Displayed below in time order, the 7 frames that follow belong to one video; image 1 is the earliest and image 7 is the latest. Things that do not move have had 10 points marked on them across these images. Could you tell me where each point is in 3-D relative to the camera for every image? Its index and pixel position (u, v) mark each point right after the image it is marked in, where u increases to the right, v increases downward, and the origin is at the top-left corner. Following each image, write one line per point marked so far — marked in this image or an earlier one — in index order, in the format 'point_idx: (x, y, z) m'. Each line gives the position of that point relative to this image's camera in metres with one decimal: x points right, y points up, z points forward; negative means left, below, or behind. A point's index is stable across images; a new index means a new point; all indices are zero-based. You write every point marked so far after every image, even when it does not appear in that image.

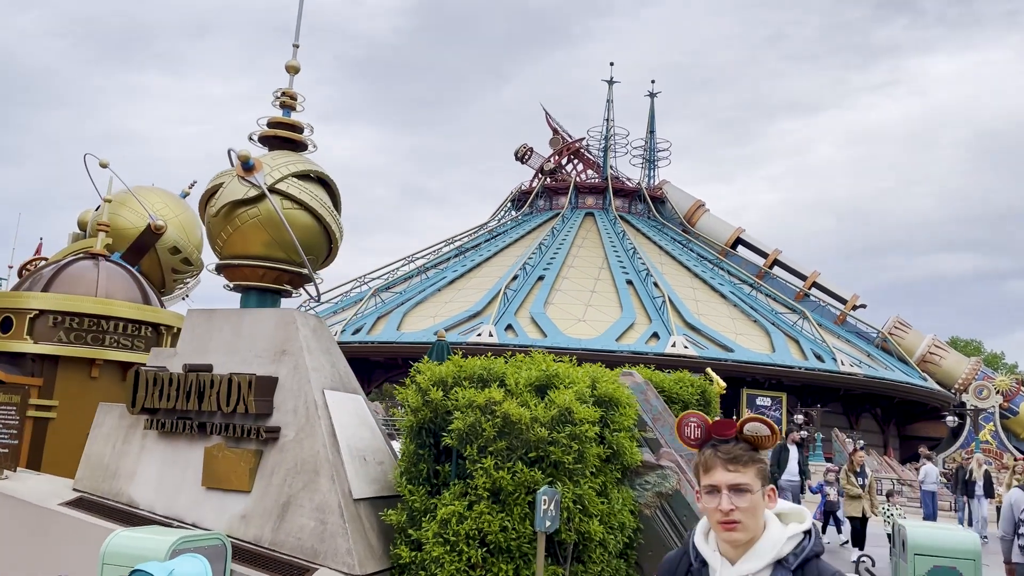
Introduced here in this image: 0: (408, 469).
0: (-0.9, -1.5, +6.9) m
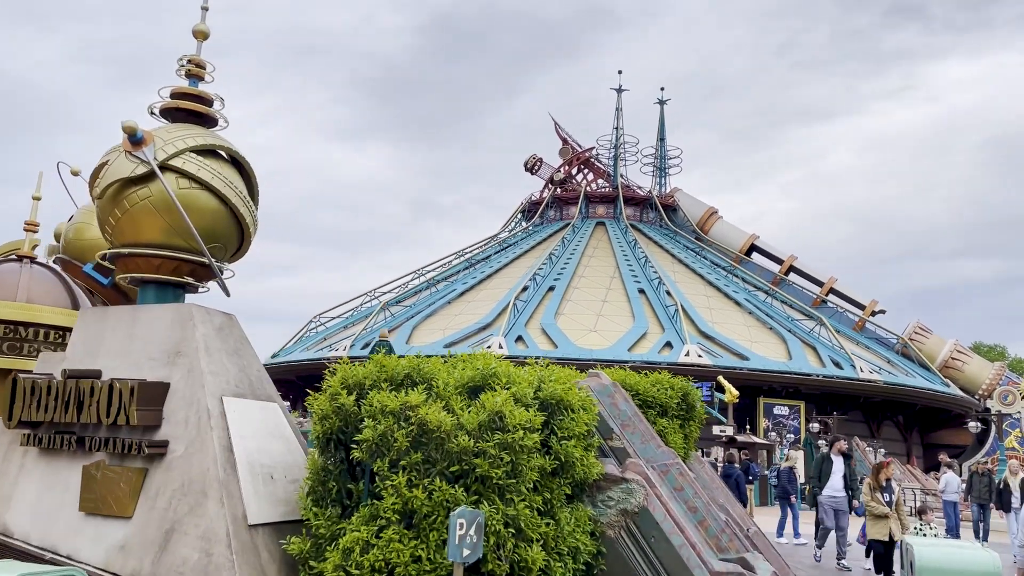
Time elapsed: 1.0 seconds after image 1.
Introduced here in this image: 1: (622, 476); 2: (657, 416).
0: (-1.4, -1.4, +5.8) m
1: (+1.0, -1.6, +7.1) m
2: (+1.6, -1.4, +8.9) m
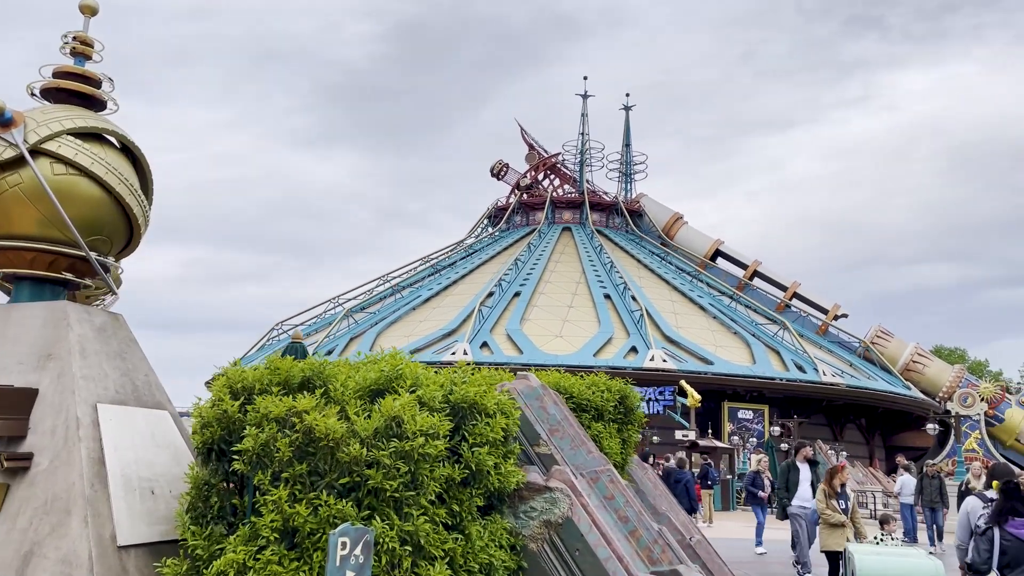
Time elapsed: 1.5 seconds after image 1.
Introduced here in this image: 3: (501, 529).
0: (-2.1, -1.4, +5.3) m
1: (+0.3, -1.6, +6.6) m
2: (+0.8, -1.4, +8.5) m
3: (-0.1, -1.8, +6.1) m
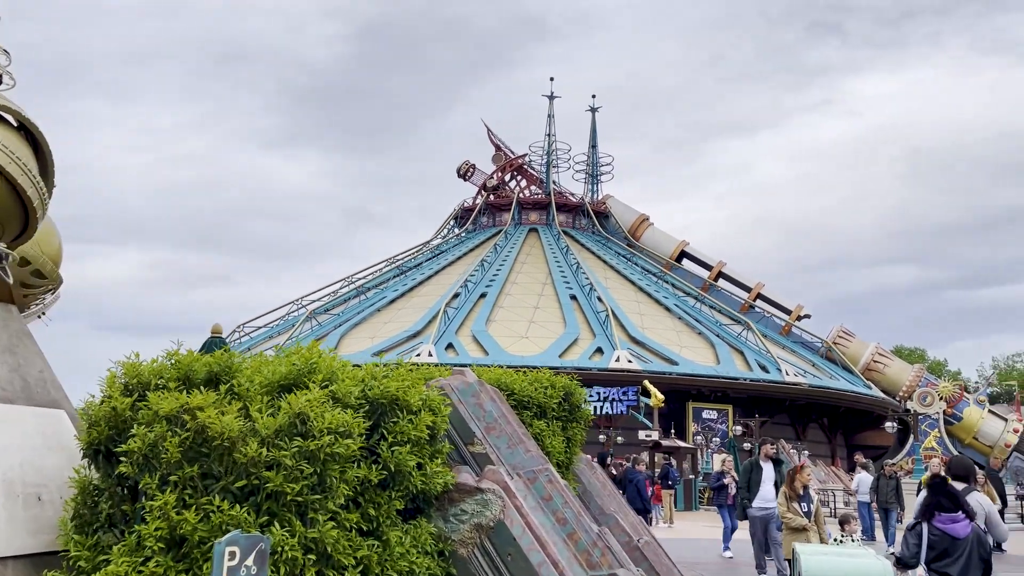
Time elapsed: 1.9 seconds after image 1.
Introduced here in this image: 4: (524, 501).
0: (-2.5, -1.3, +4.8) m
1: (-0.3, -1.5, +6.2) m
2: (+0.2, -1.3, +8.1) m
3: (-0.6, -1.7, +5.7) m
4: (+0.1, -1.7, +6.4) m
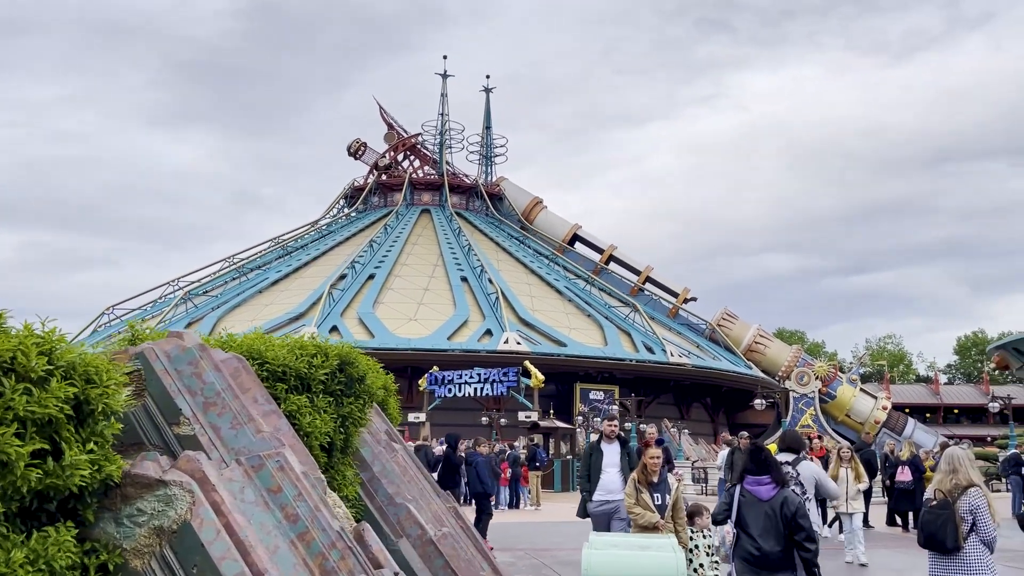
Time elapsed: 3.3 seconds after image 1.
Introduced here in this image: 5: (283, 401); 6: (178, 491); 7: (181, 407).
0: (-4.1, -0.9, +3.1) m
1: (-2.1, -1.1, +4.8) m
2: (-1.8, -0.9, +6.7) m
3: (-2.3, -1.3, +4.3) m
4: (-1.7, -1.3, +5.1) m
5: (-1.9, -1.0, +6.8) m
6: (-1.9, -1.2, +4.8) m
7: (-2.2, -0.8, +5.4) m
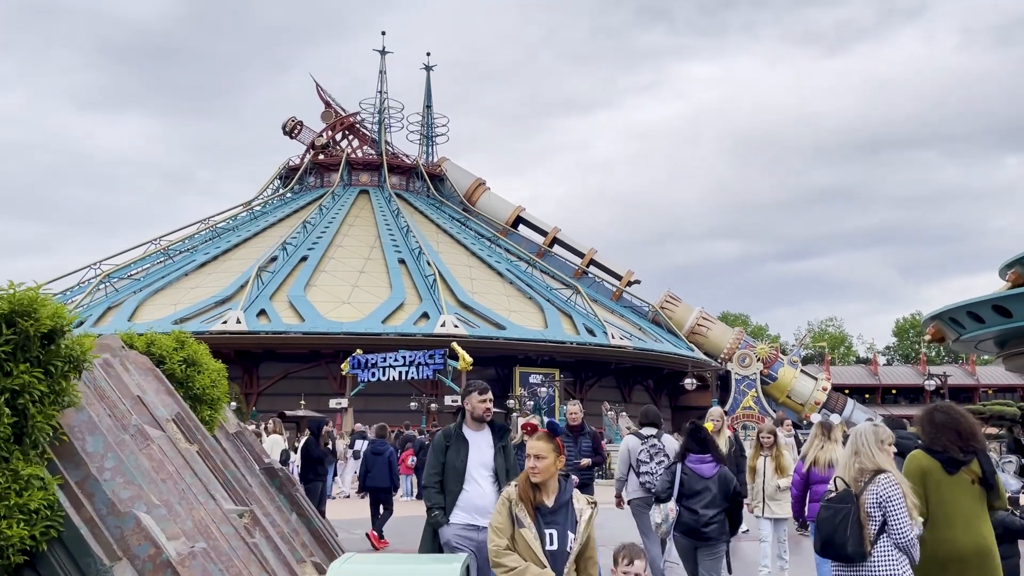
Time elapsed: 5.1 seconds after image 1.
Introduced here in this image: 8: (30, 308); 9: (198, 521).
0: (-5.4, -0.5, +0.8) m
1: (-3.5, -0.7, +2.6) m
2: (-3.3, -0.4, +4.5) m
3: (-3.7, -0.9, +2.1) m
4: (-3.1, -0.8, +2.9) m
5: (-3.4, -0.5, +4.6) m
6: (-3.3, -0.7, +2.5) m
7: (-3.6, -0.3, +3.2) m
8: (-3.1, -0.2, +5.1) m
9: (-2.4, -1.8, +6.2) m
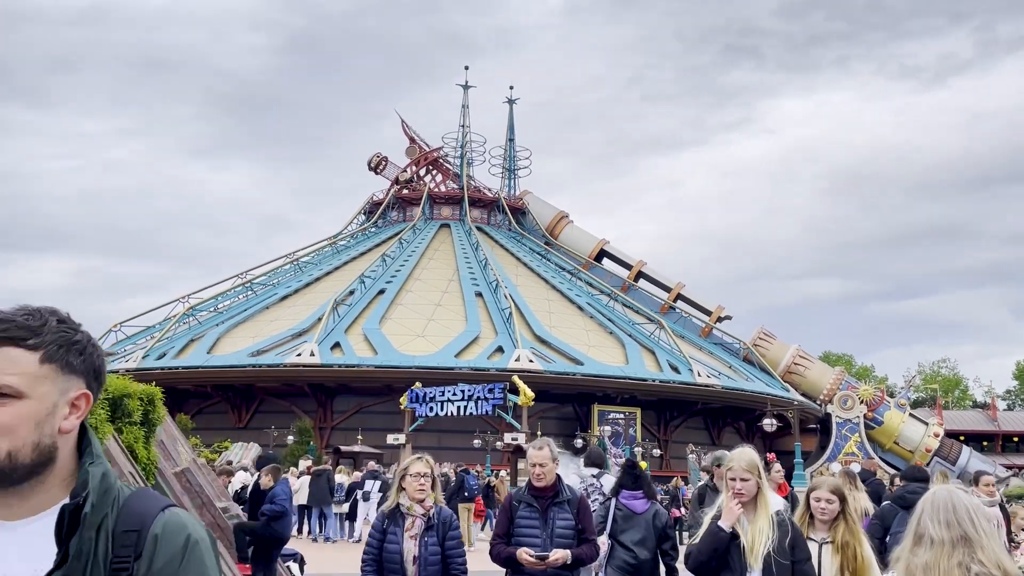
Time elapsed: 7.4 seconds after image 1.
0: (-6.8, -0.1, -1.0) m
1: (-4.6, -0.3, +0.5) m
2: (-4.3, -0.1, +2.4) m
3: (-4.9, -0.5, 0.0) m
4: (-4.3, -0.5, +0.8) m
5: (-4.3, -0.2, +2.5) m
6: (-4.5, -0.3, +0.5) m
7: (-4.7, 0.0, +1.1) m
8: (-4.0, +0.1, +3.1) m
9: (-3.2, -1.6, +4.0) m
